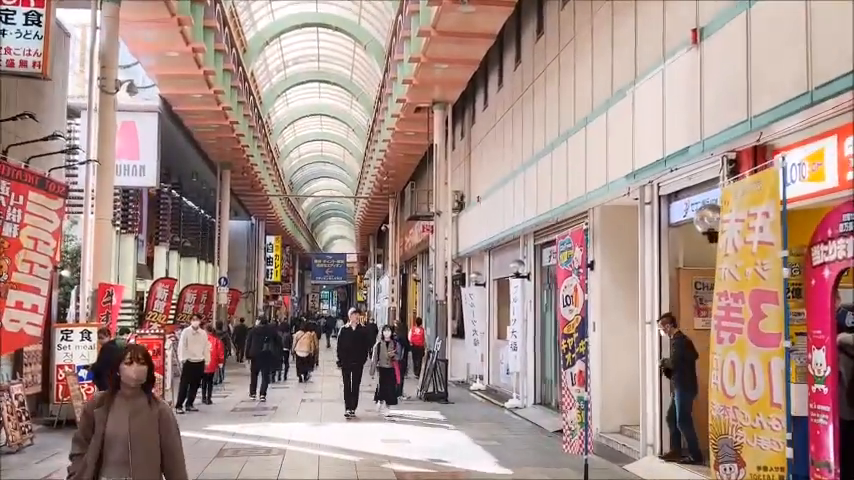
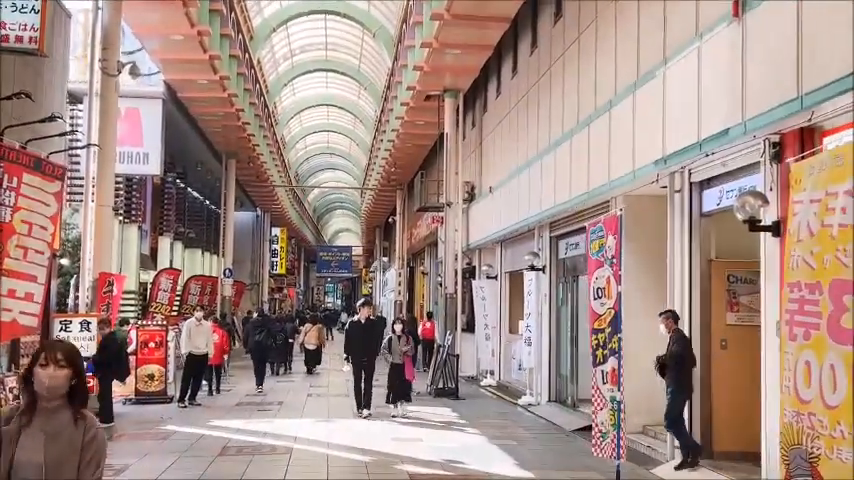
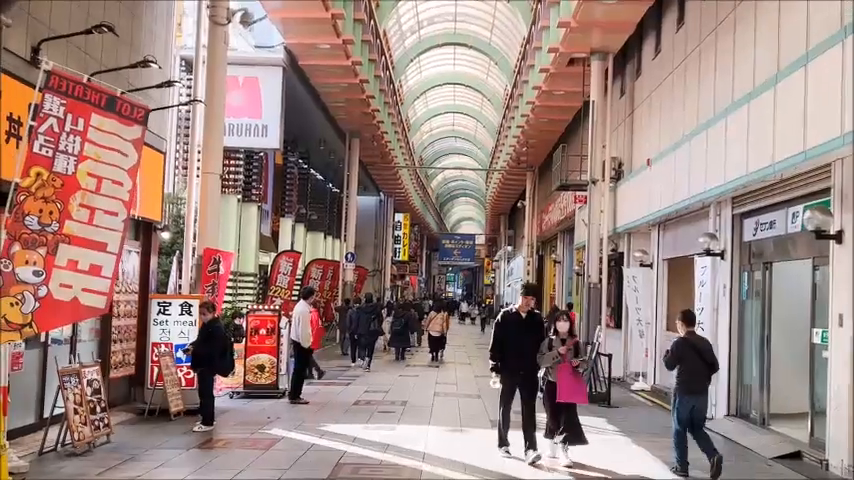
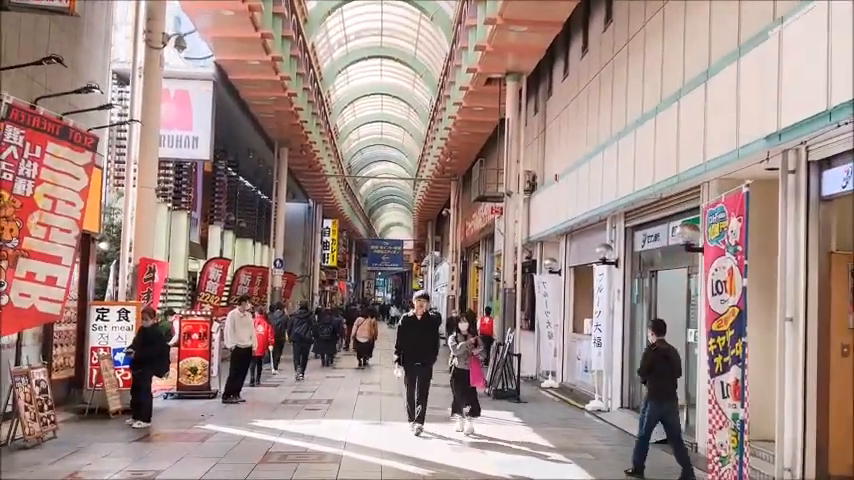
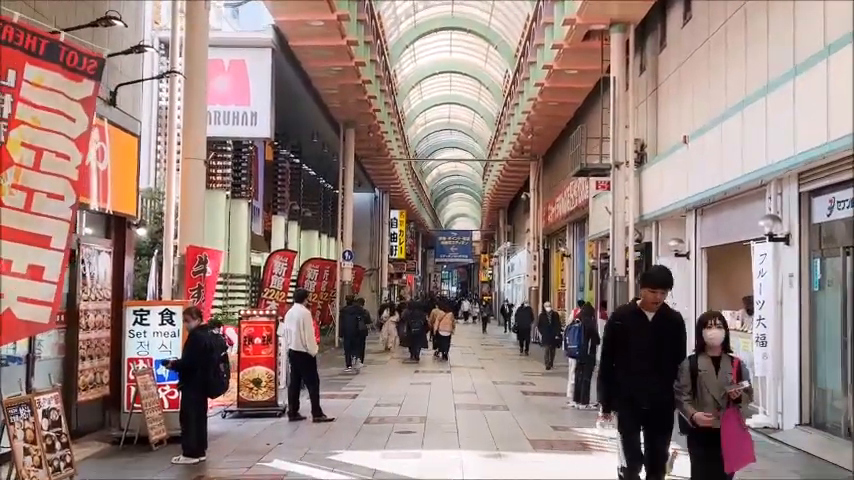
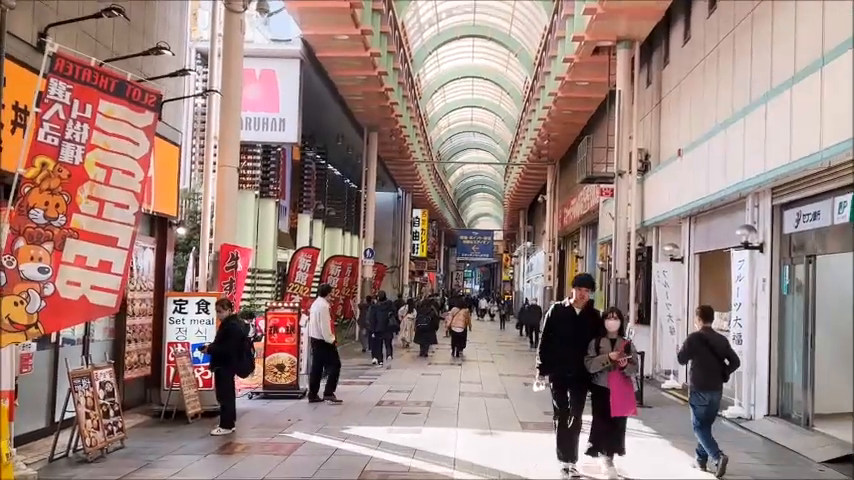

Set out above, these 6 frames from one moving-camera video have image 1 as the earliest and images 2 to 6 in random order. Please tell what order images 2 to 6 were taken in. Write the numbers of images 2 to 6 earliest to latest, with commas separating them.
2, 4, 3, 6, 5
